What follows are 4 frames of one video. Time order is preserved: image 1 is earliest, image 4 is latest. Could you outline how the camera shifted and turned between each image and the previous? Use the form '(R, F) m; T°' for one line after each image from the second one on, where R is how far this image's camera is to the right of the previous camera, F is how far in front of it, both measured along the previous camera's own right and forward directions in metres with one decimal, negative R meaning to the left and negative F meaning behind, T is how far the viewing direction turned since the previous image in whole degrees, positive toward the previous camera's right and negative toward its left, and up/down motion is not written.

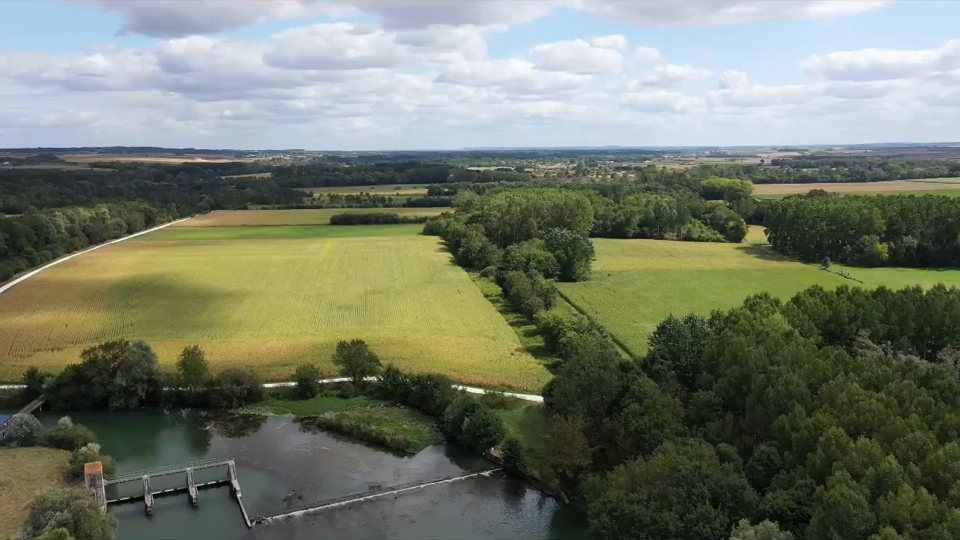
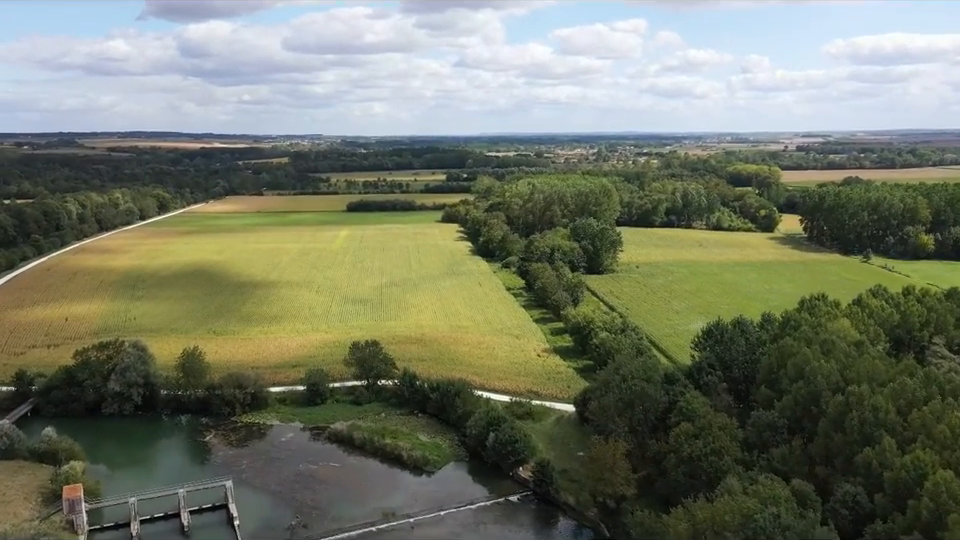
(-0.5, +4.0) m; -1°
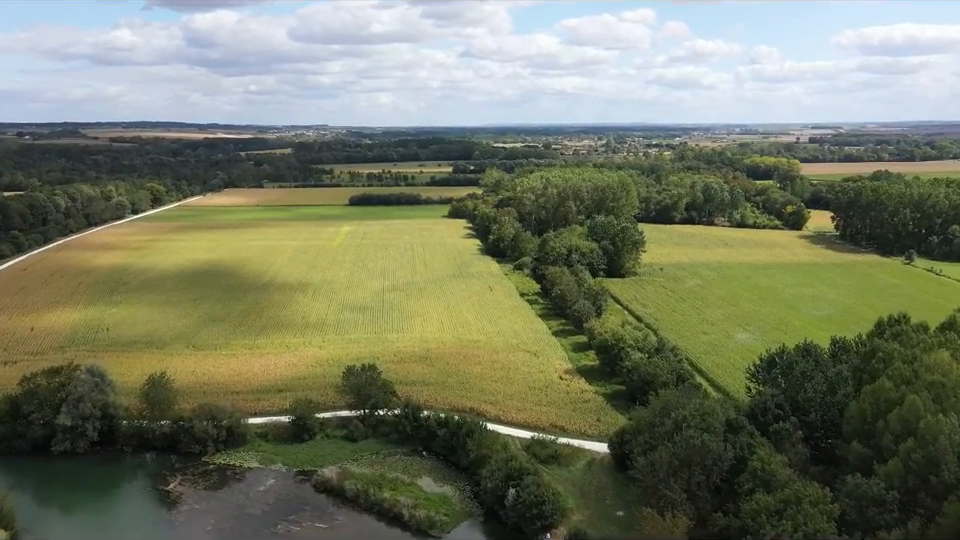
(-0.5, +6.1) m; 0°
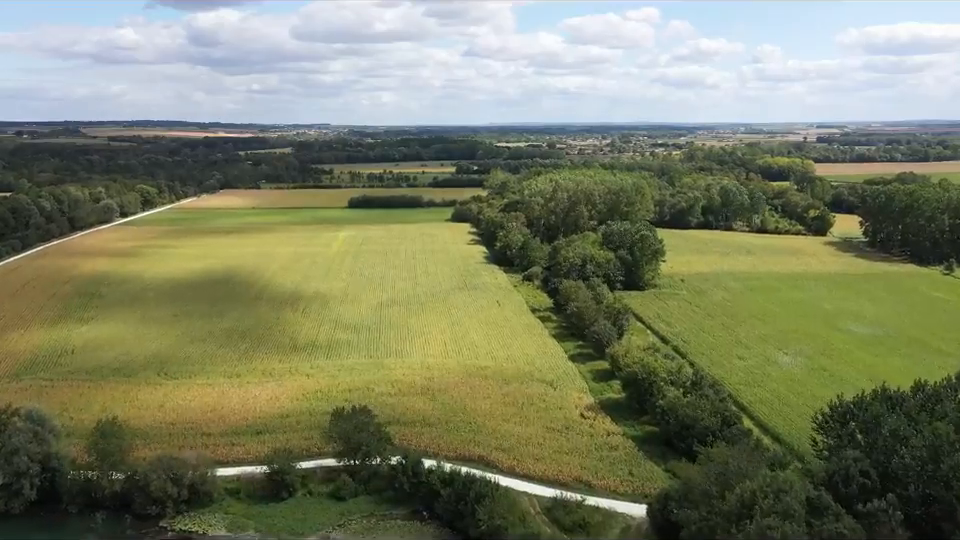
(-0.4, +5.5) m; 0°
